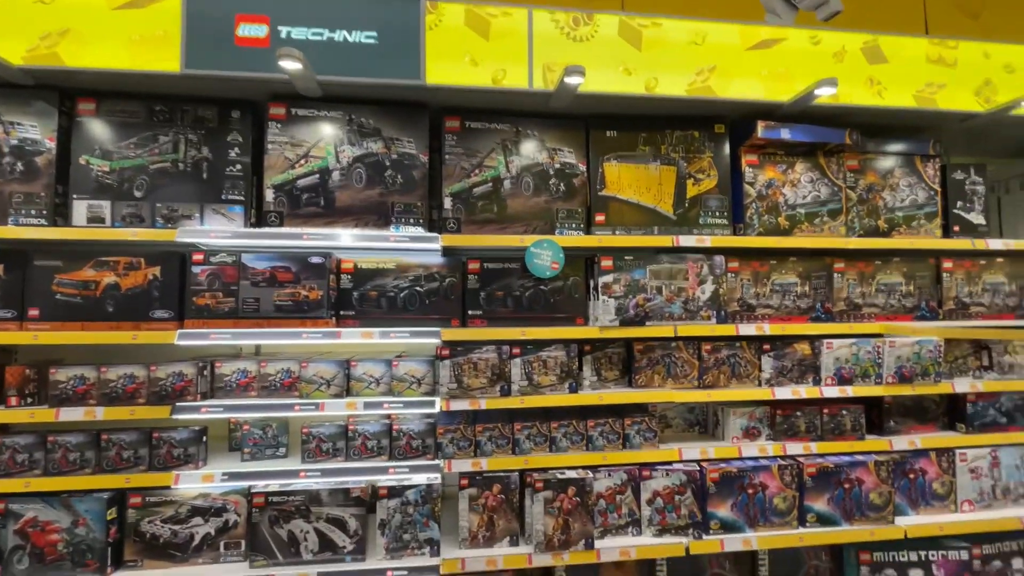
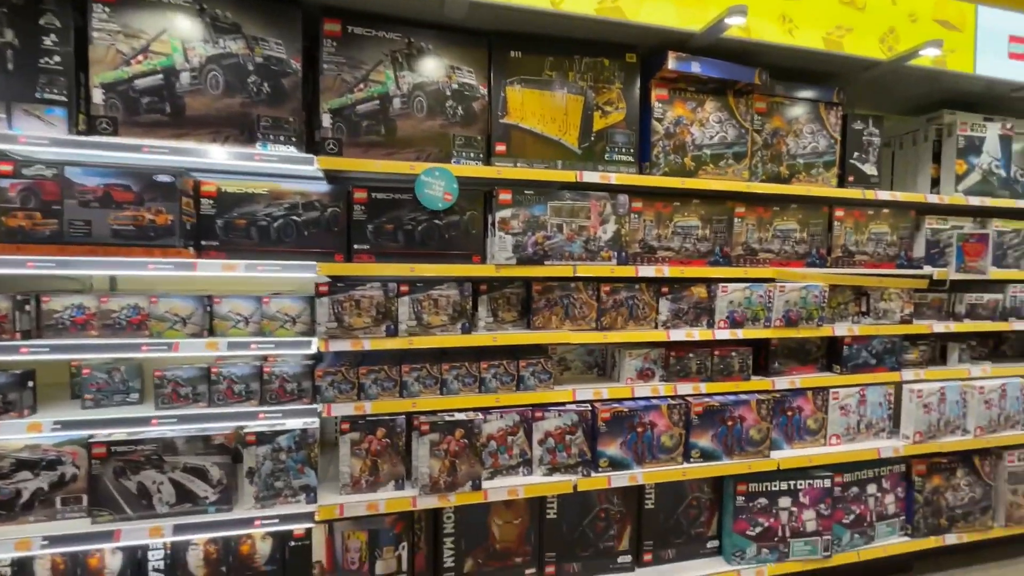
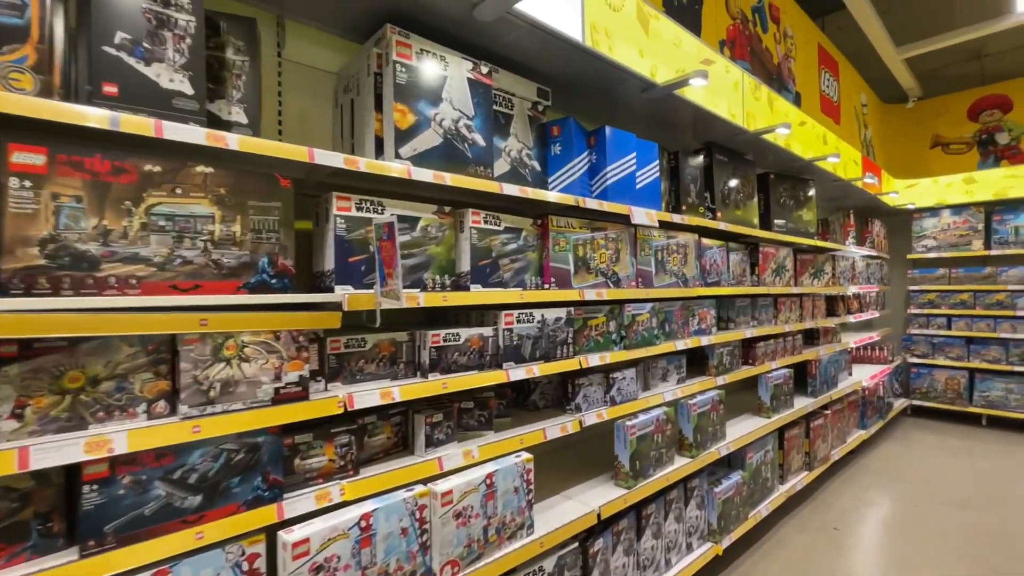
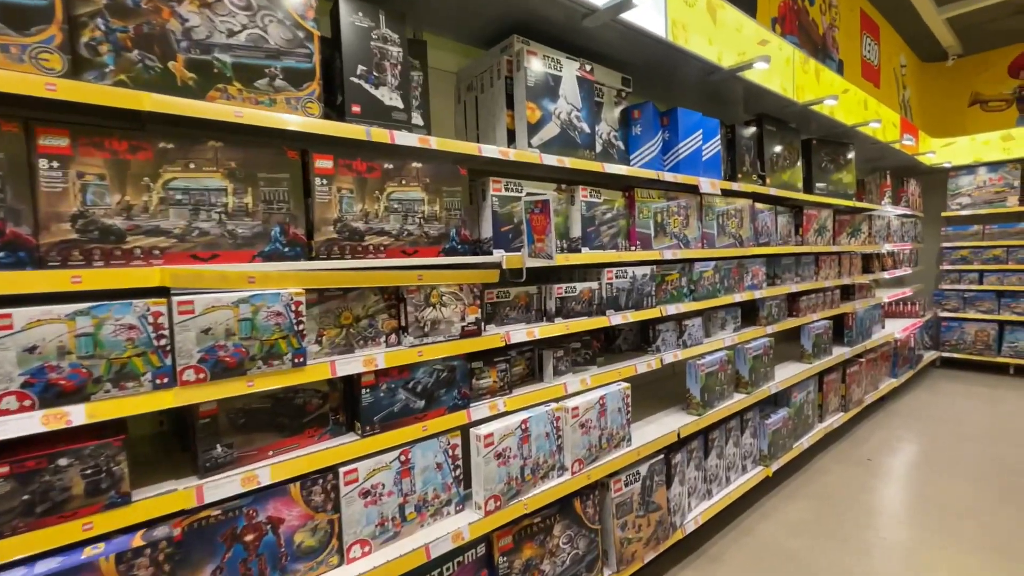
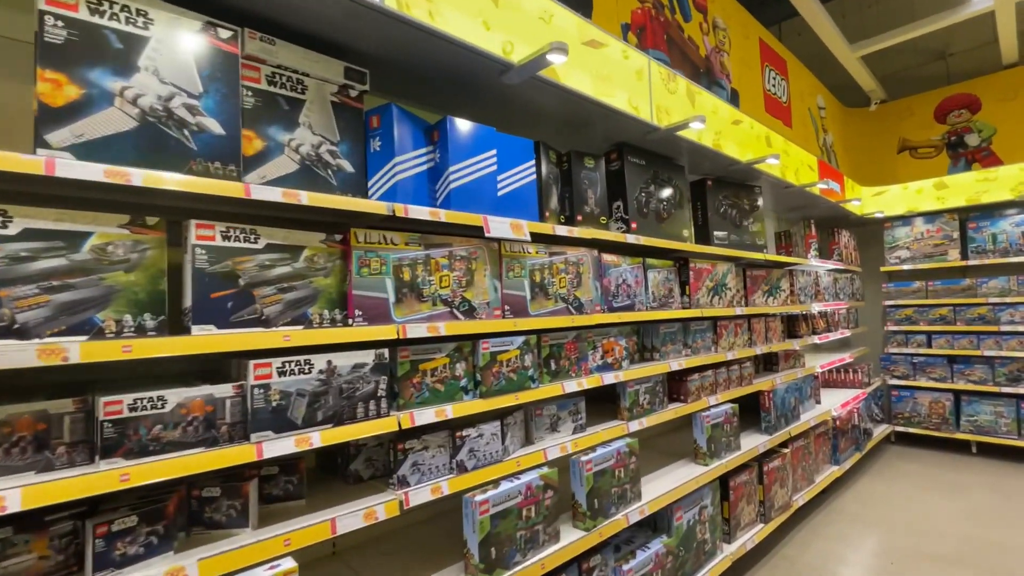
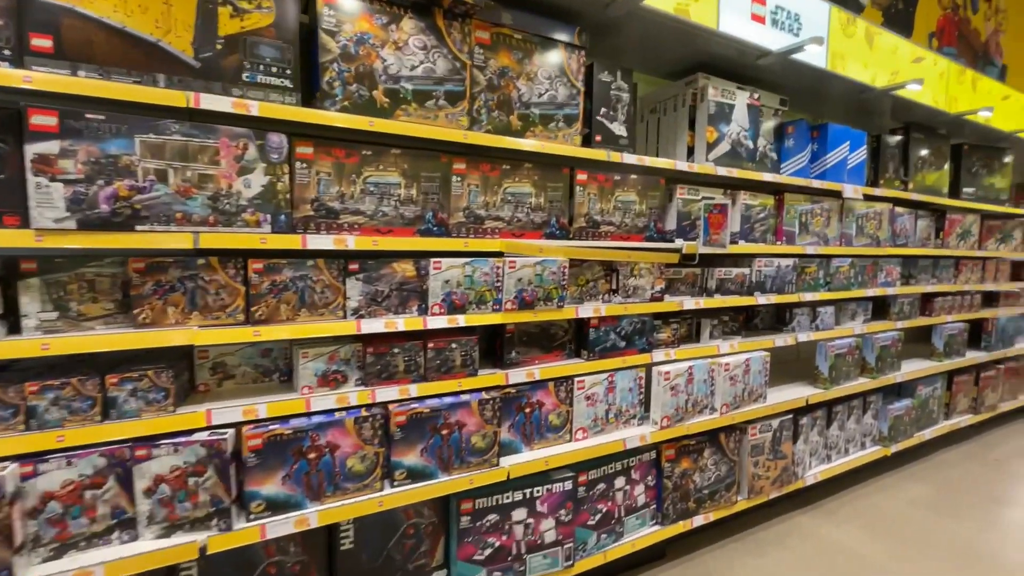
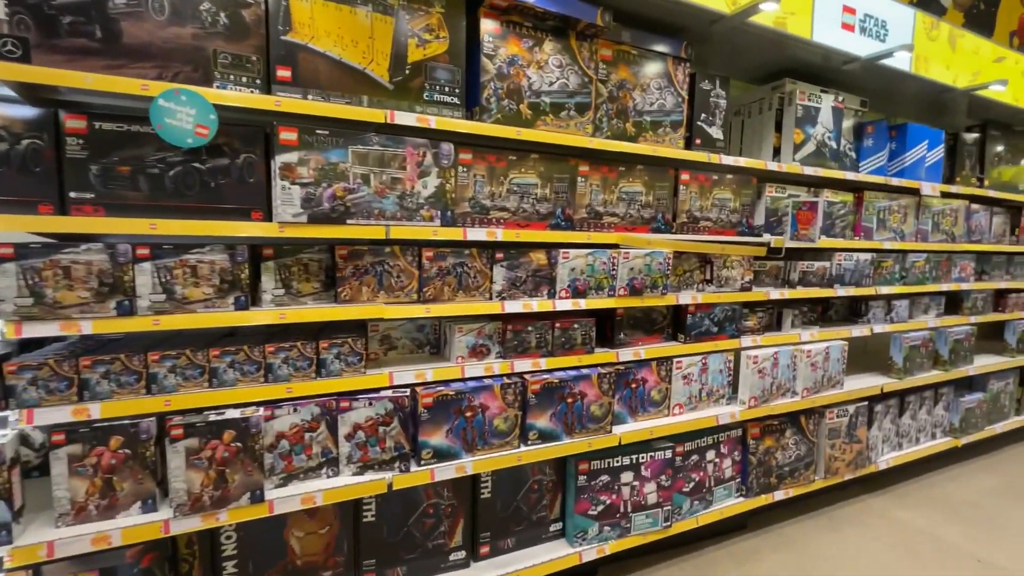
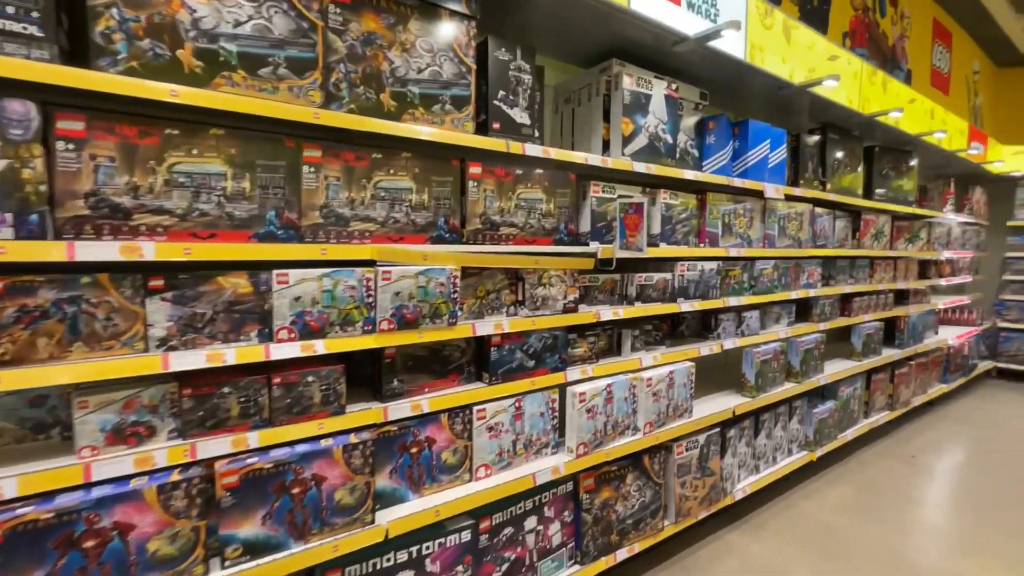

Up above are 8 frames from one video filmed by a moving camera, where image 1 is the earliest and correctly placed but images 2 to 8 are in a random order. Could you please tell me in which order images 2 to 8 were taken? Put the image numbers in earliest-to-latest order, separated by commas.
2, 7, 6, 8, 4, 3, 5
